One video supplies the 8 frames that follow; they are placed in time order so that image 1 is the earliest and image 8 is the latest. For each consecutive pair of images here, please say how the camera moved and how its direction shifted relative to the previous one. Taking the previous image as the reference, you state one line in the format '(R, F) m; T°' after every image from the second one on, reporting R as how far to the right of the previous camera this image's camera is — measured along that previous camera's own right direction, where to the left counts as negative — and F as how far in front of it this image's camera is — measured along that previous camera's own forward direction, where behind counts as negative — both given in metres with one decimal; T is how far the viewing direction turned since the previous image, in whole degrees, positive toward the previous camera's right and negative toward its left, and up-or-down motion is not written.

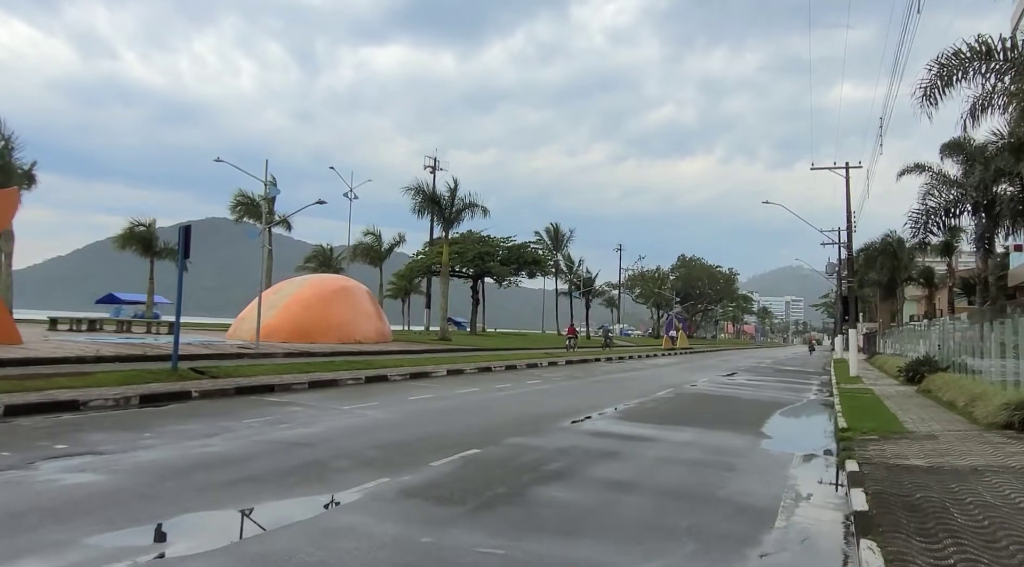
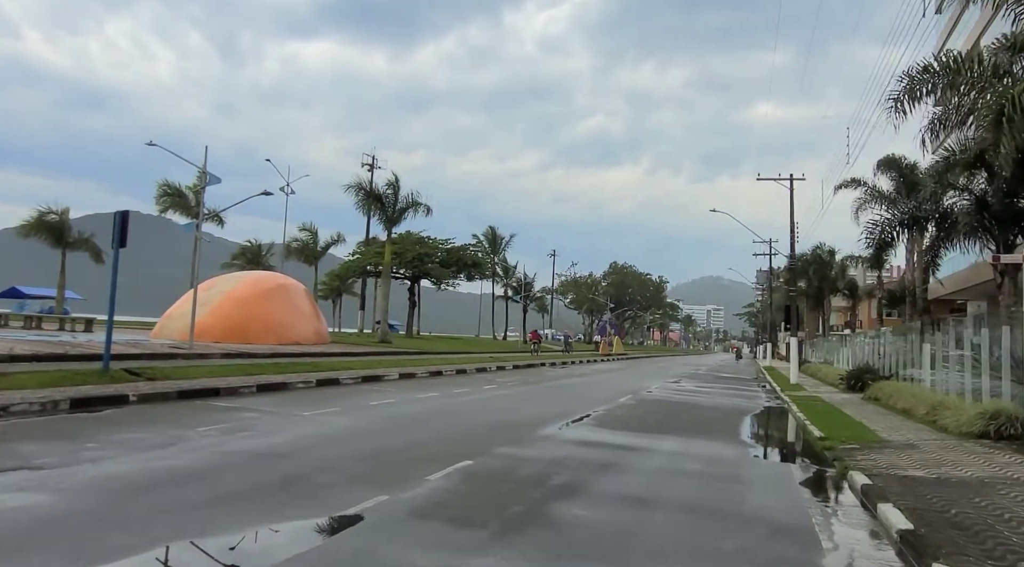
(-0.9, +0.8) m; +6°
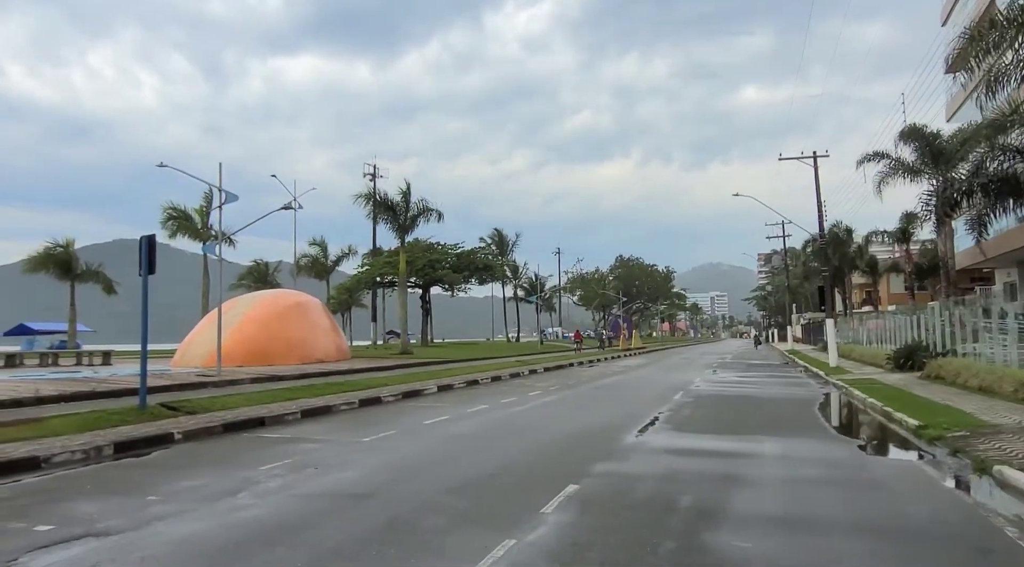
(-1.1, +0.9) m; 0°
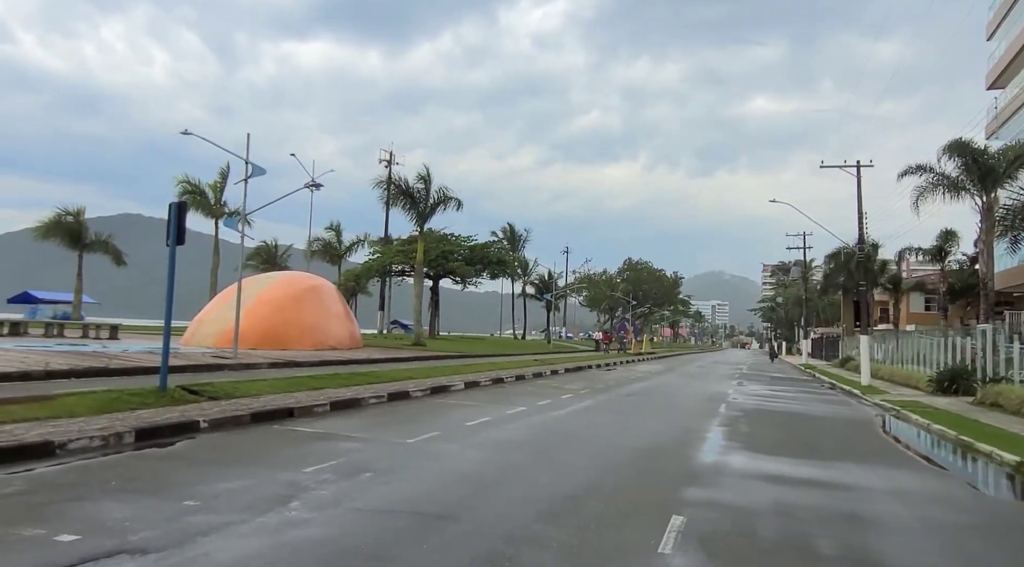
(-1.0, +1.1) m; 0°
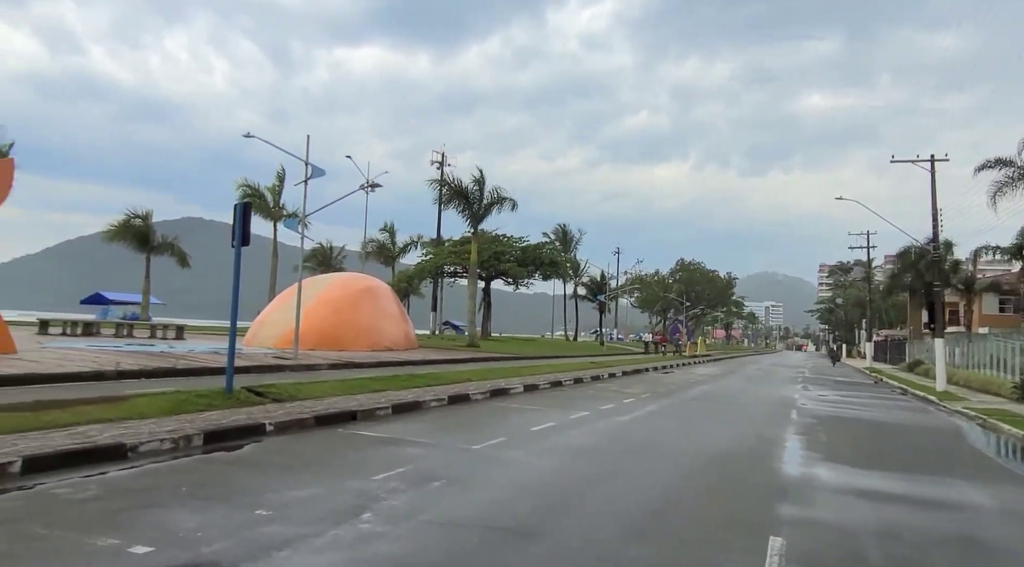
(-0.3, +0.4) m; -4°
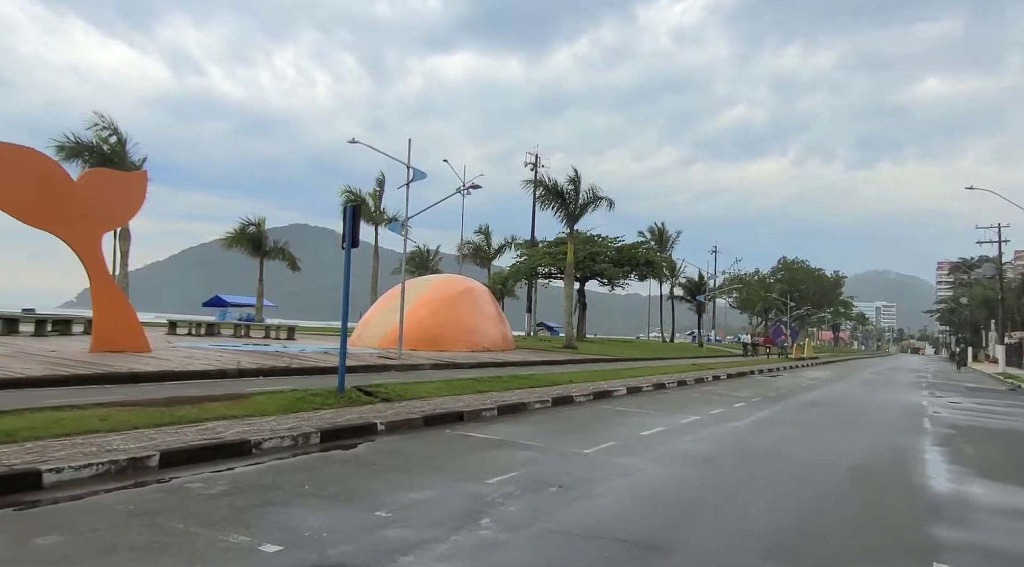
(-0.3, +0.3) m; -8°
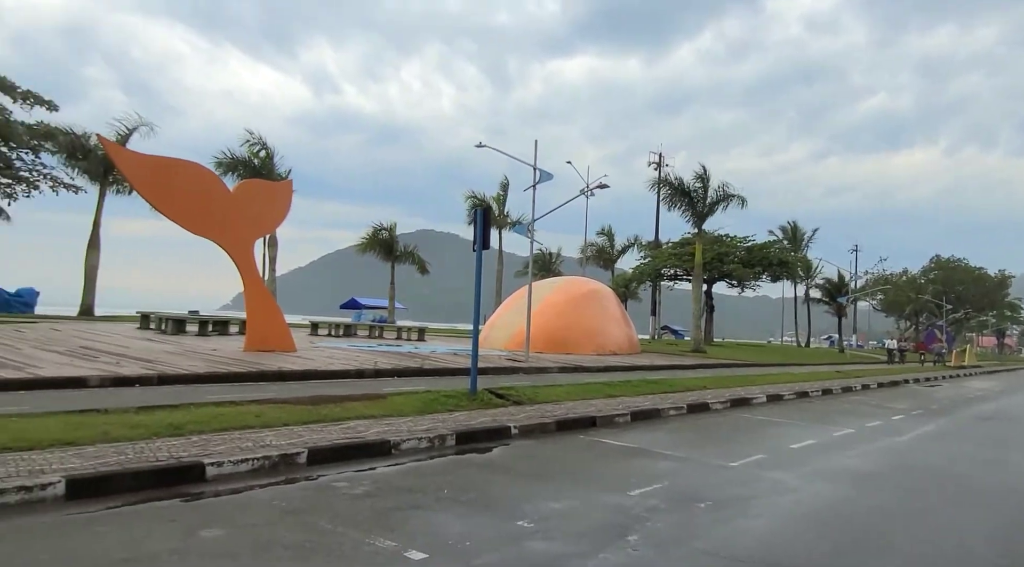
(-0.2, +0.3) m; -10°
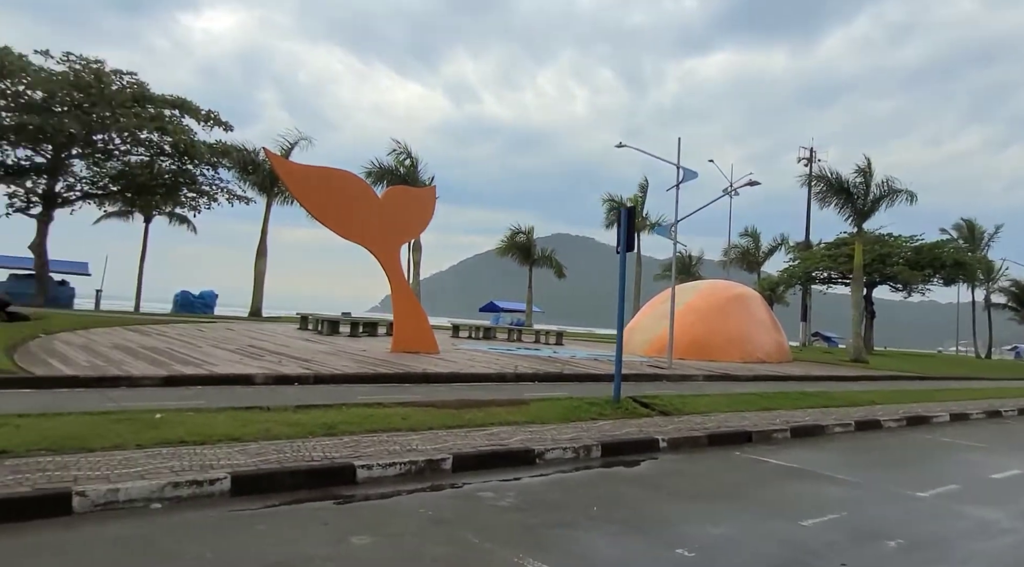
(-0.1, +0.3) m; -11°
